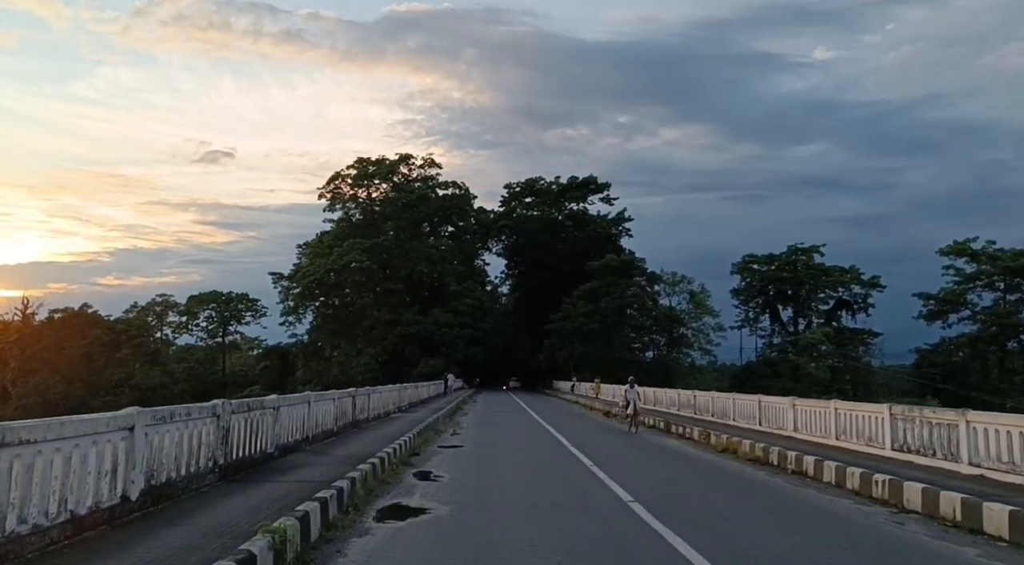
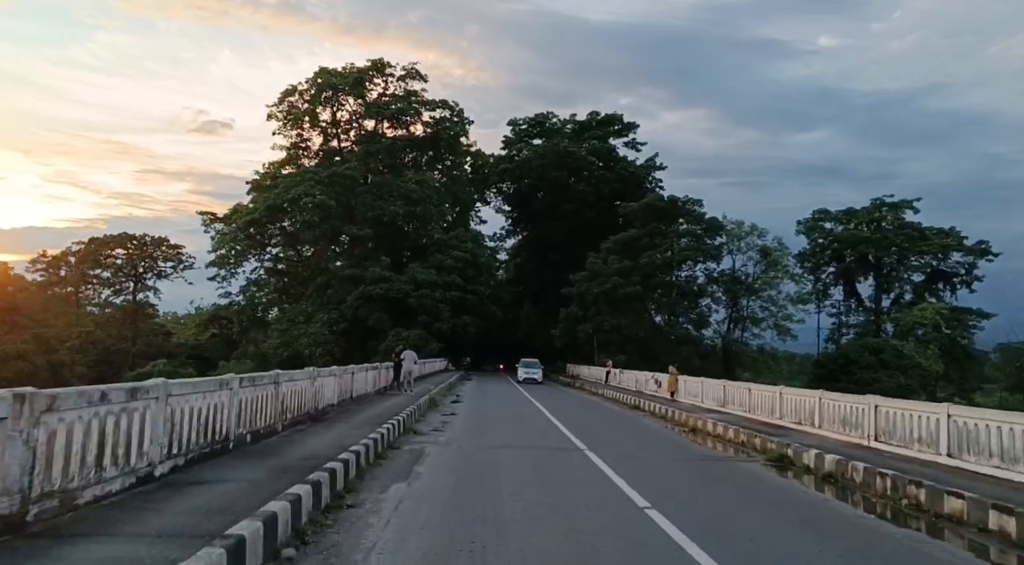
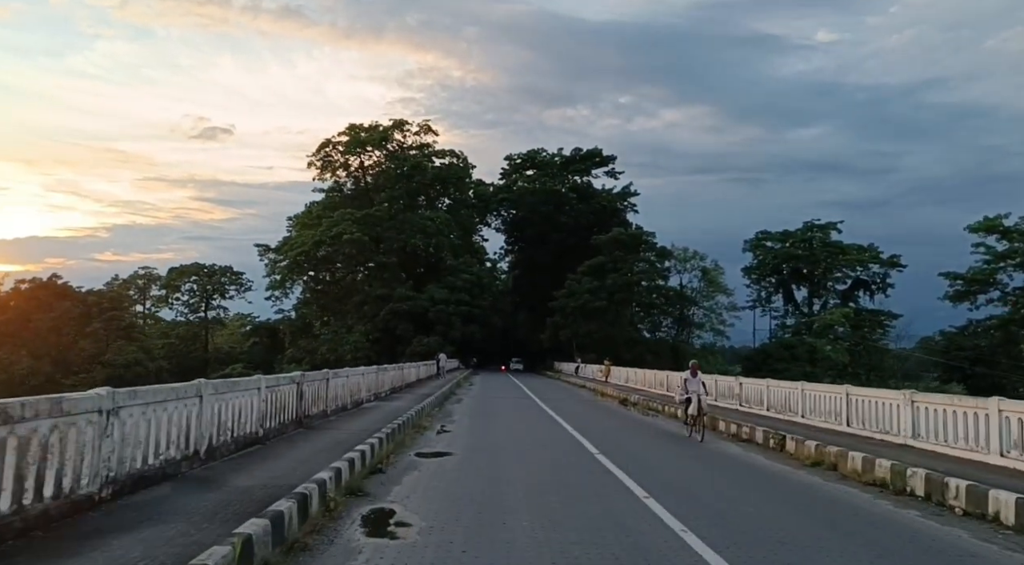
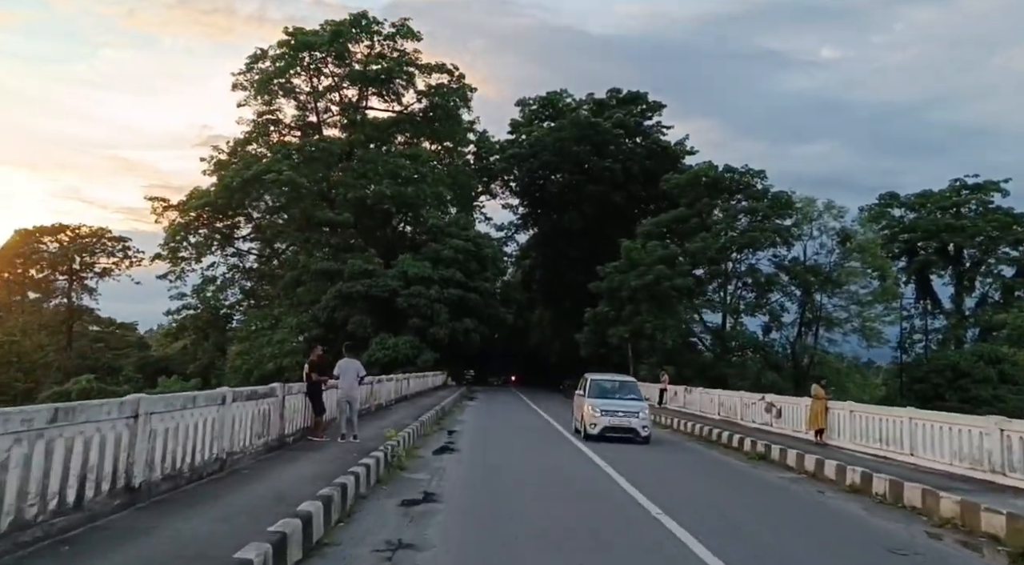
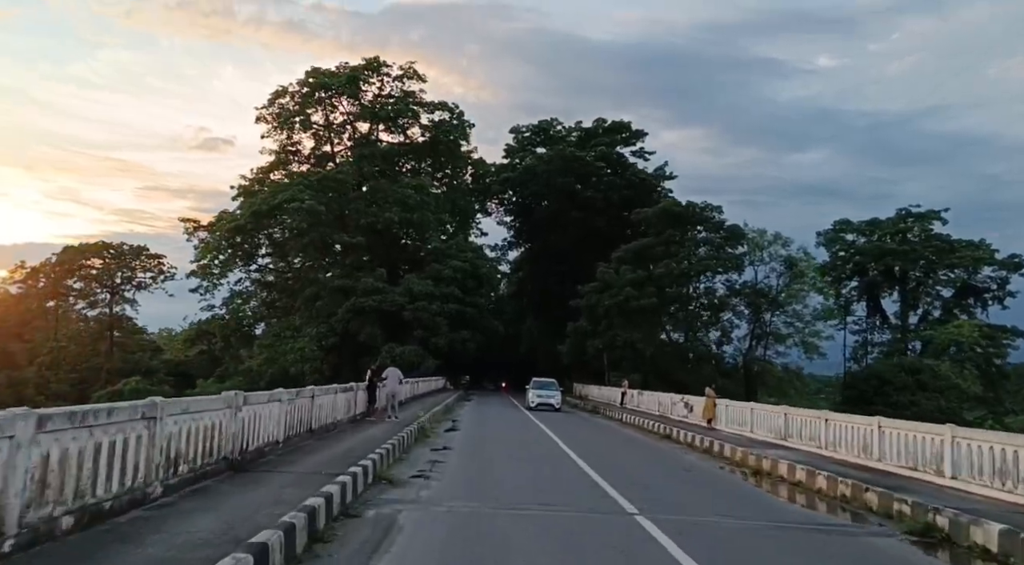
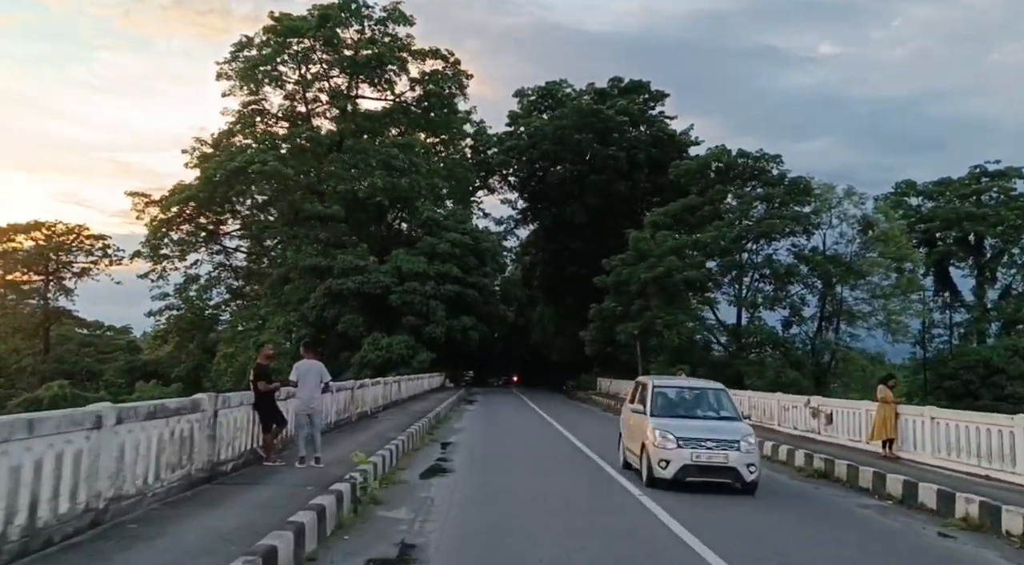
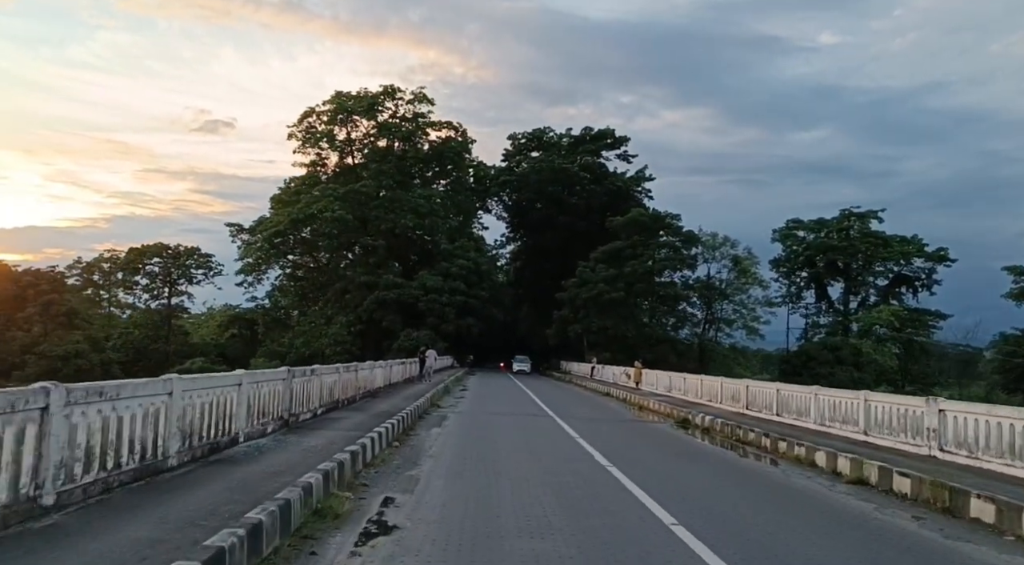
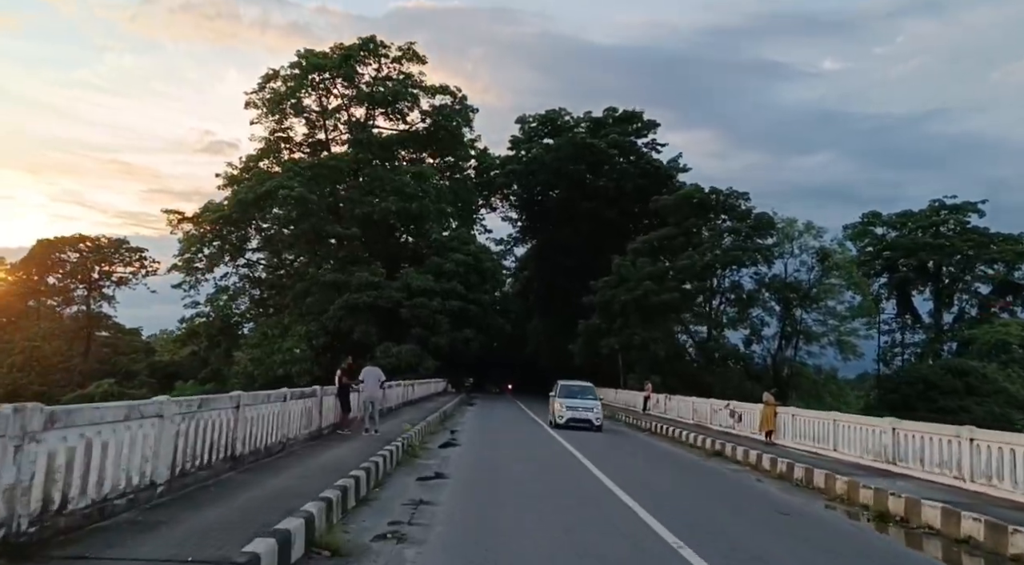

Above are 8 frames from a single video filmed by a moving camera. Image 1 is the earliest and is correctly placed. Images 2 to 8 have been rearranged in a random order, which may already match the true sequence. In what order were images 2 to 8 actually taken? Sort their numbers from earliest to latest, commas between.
3, 7, 2, 5, 8, 4, 6
